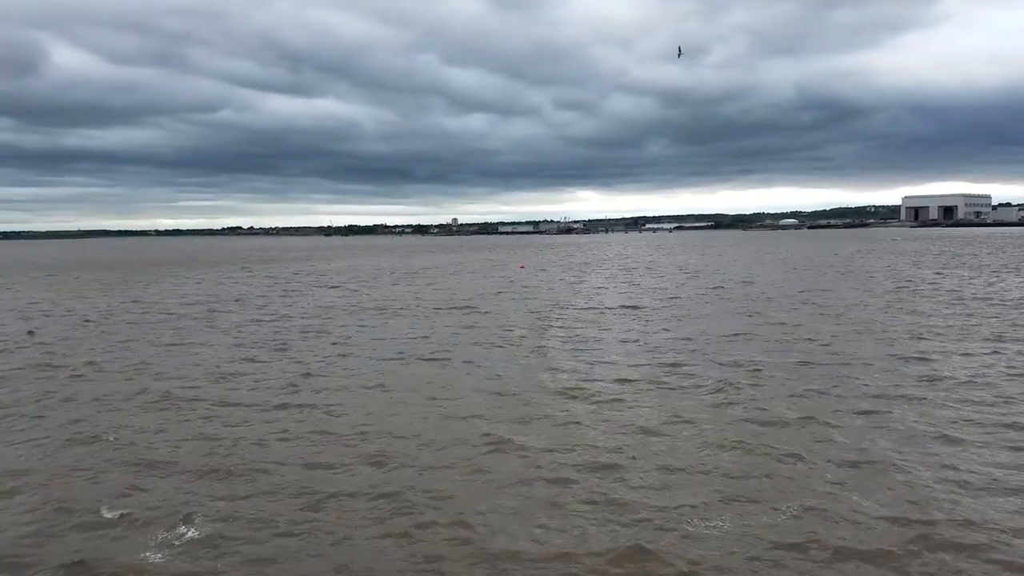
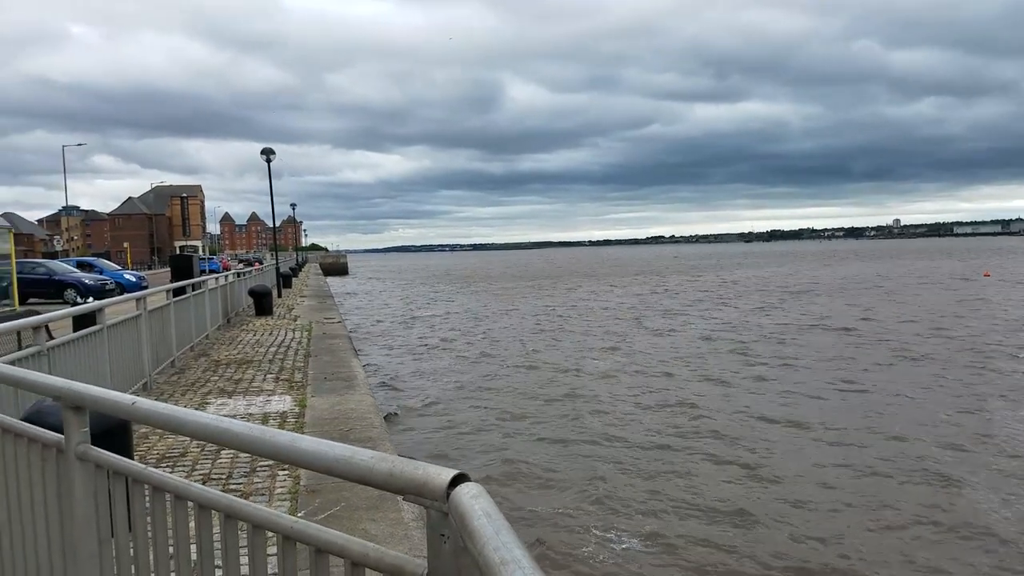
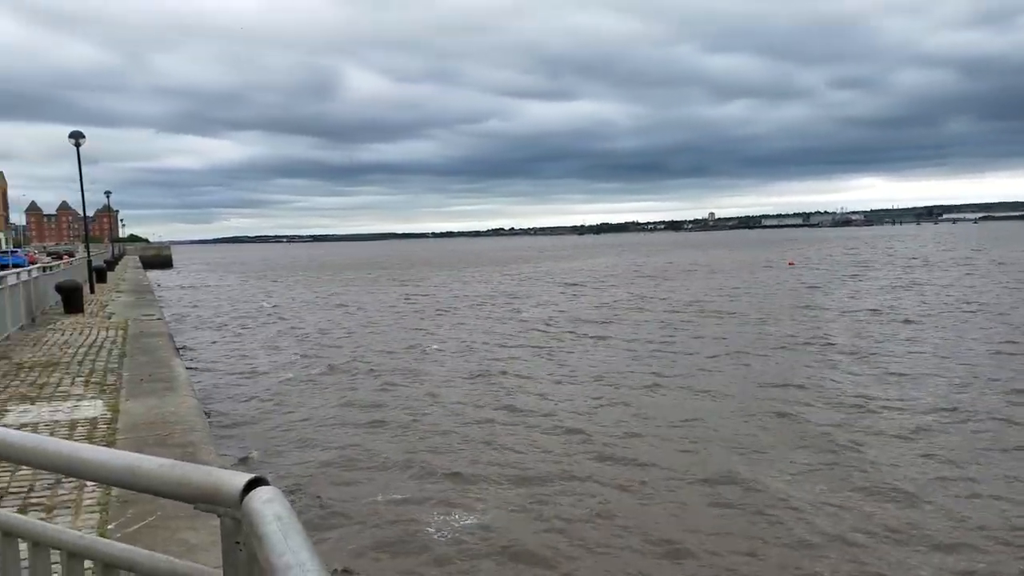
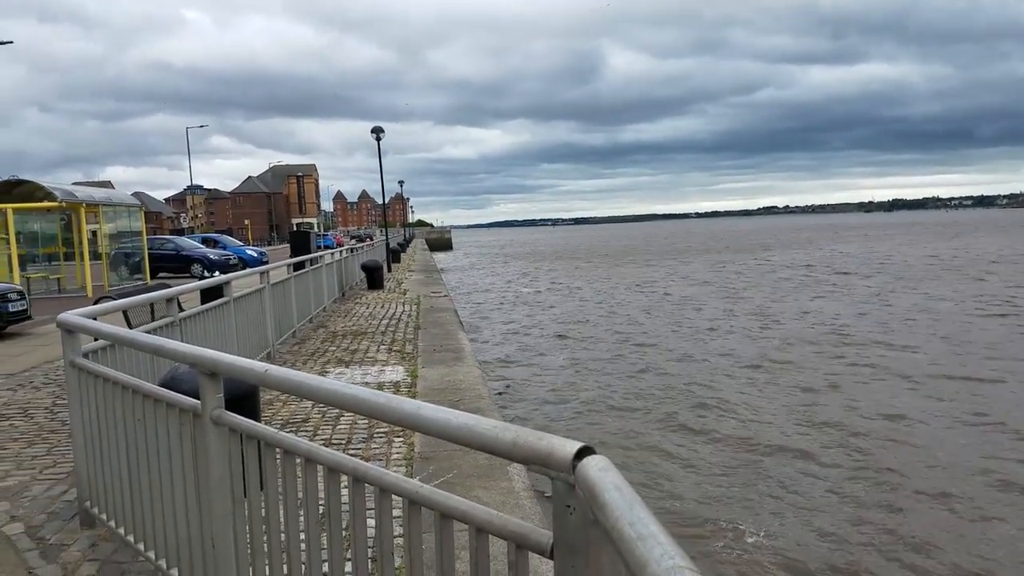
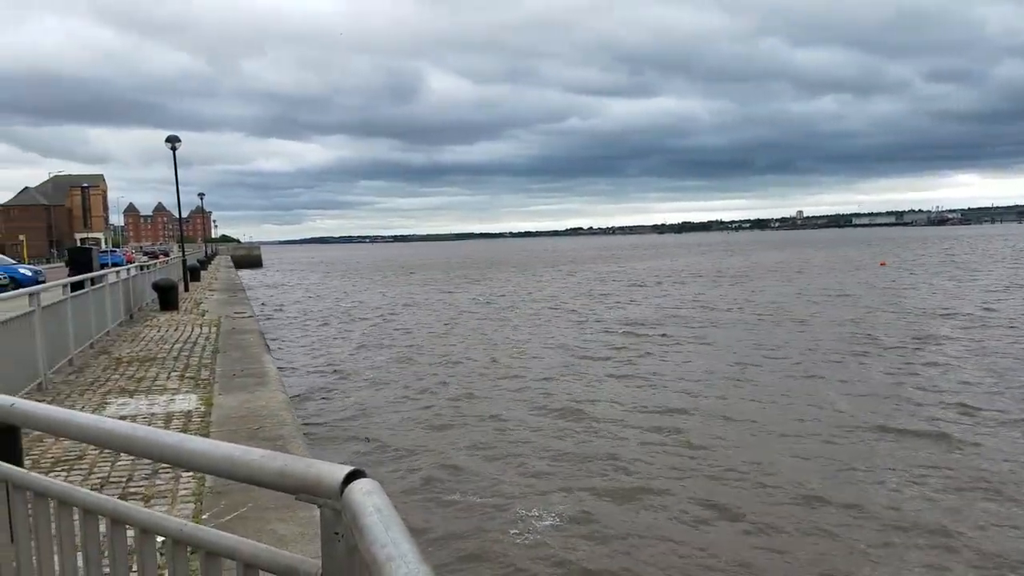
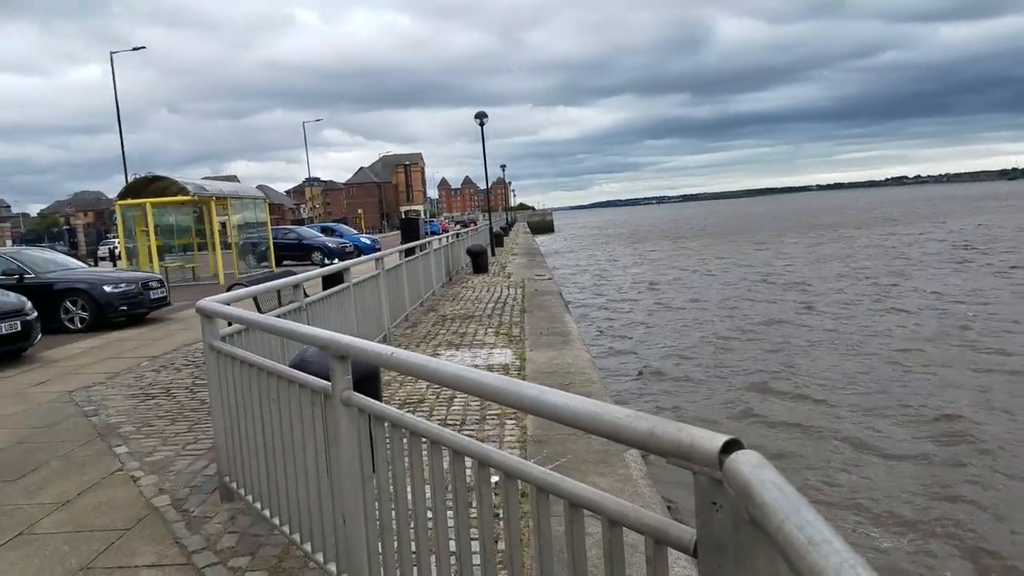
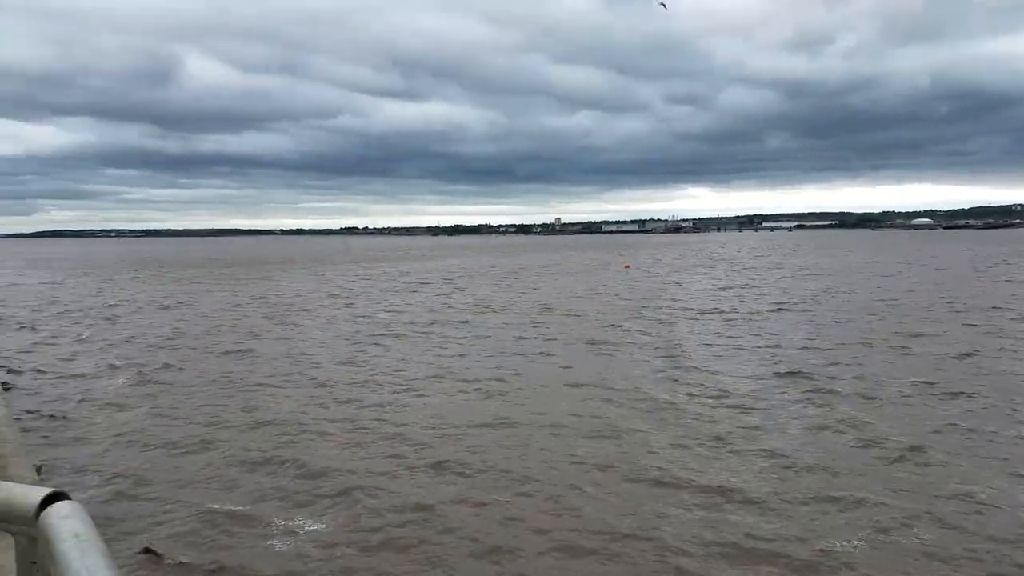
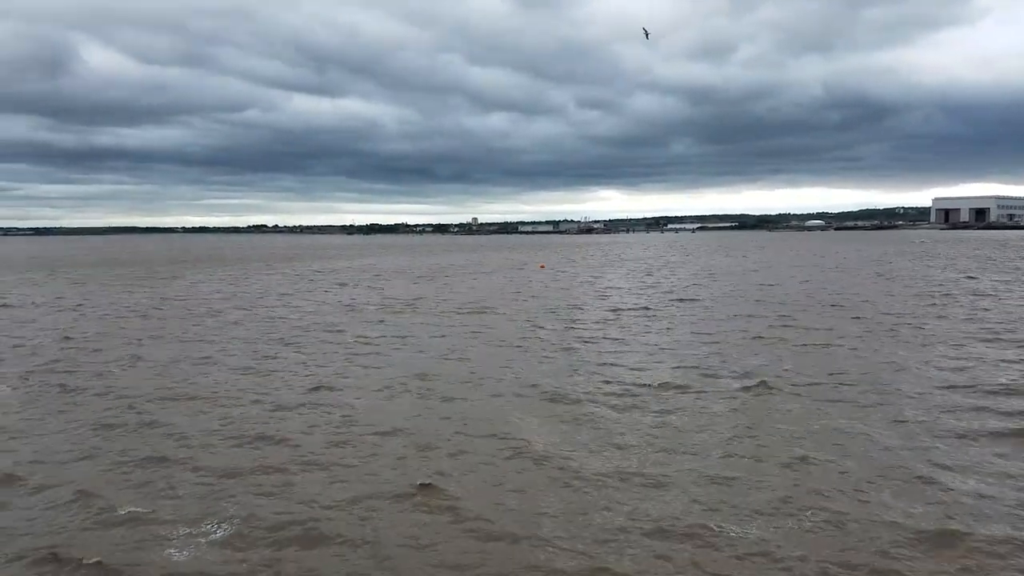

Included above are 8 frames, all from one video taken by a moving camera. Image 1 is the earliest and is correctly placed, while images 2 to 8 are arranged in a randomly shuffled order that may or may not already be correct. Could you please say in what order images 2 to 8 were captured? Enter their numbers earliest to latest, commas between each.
8, 7, 3, 5, 2, 4, 6
